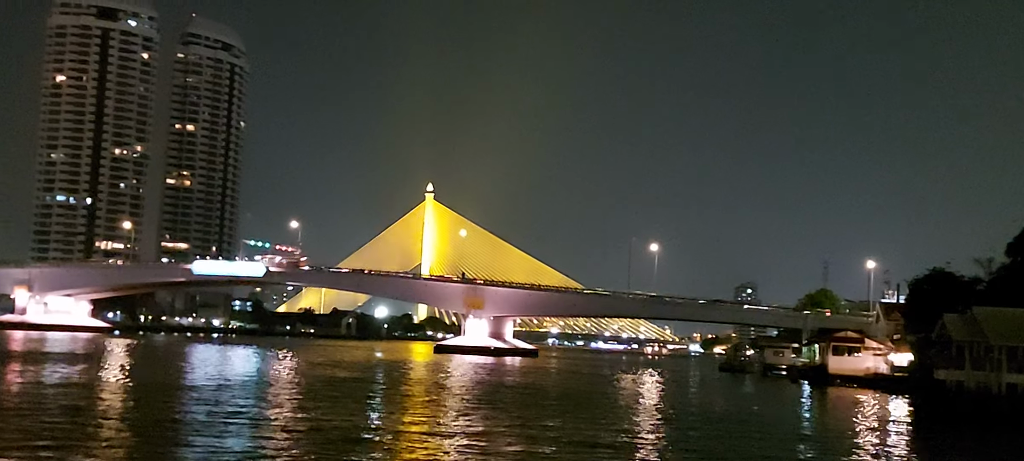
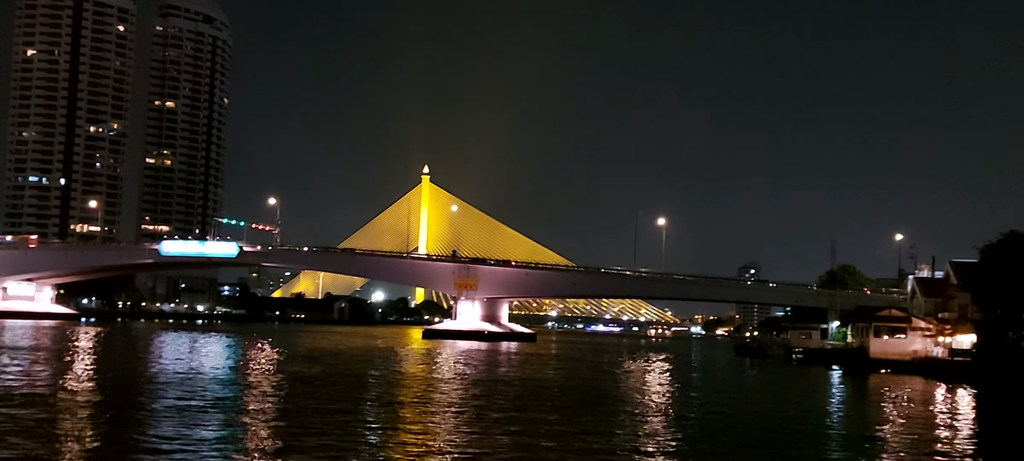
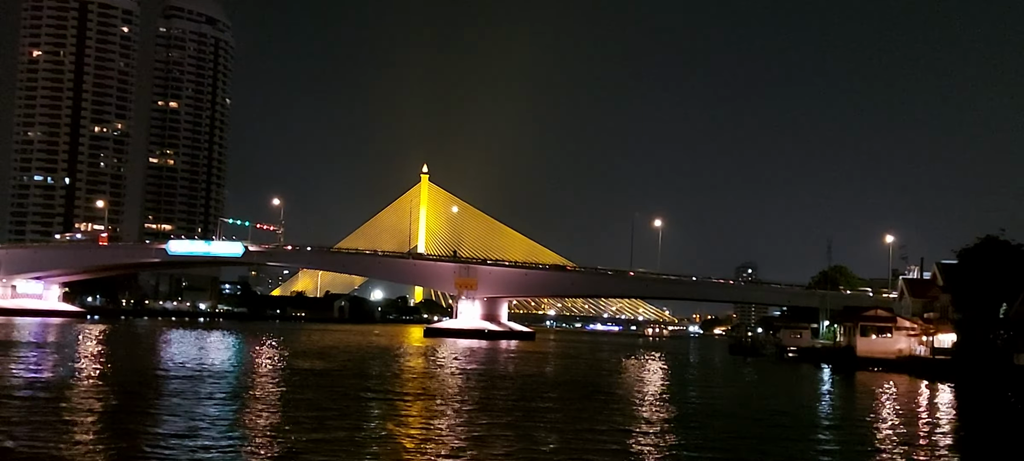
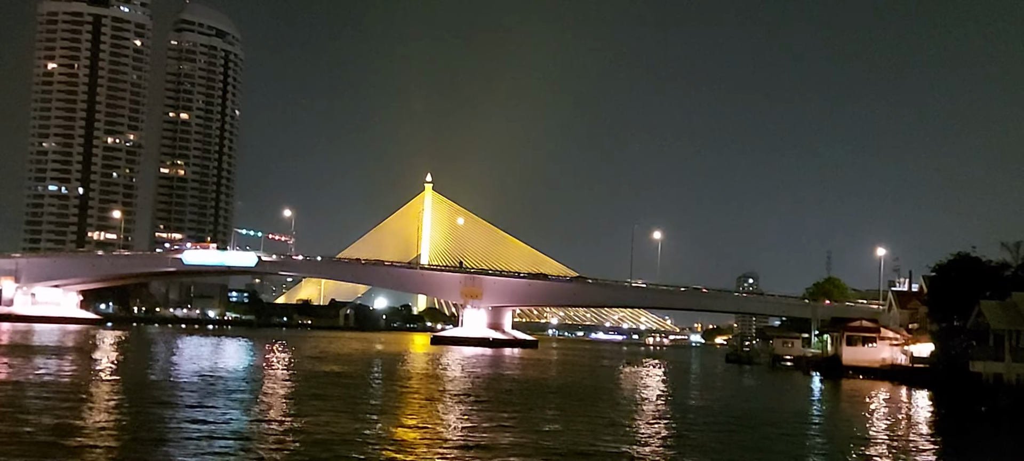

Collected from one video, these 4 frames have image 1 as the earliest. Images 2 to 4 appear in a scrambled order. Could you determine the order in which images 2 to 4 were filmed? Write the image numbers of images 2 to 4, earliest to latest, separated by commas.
4, 3, 2
